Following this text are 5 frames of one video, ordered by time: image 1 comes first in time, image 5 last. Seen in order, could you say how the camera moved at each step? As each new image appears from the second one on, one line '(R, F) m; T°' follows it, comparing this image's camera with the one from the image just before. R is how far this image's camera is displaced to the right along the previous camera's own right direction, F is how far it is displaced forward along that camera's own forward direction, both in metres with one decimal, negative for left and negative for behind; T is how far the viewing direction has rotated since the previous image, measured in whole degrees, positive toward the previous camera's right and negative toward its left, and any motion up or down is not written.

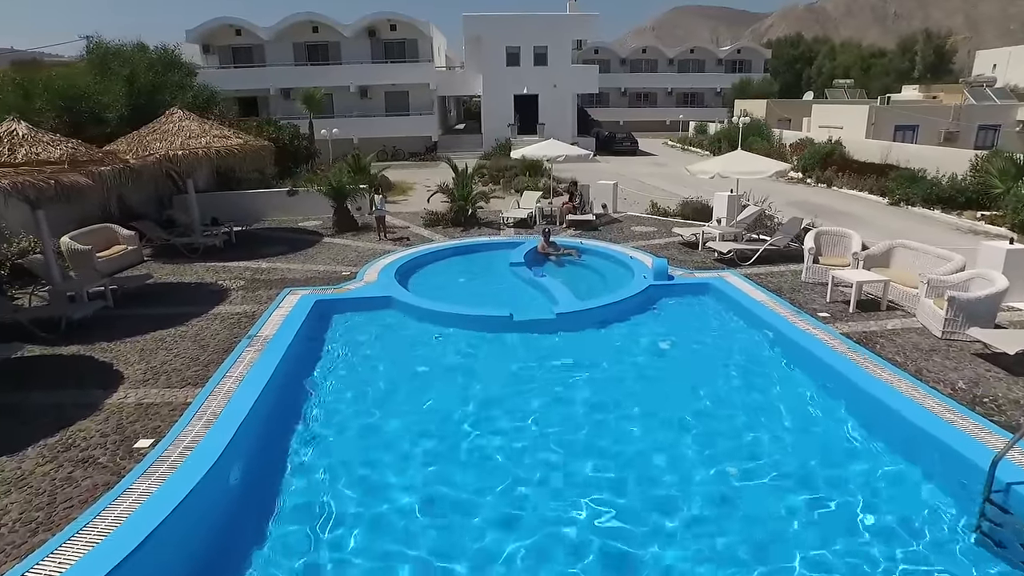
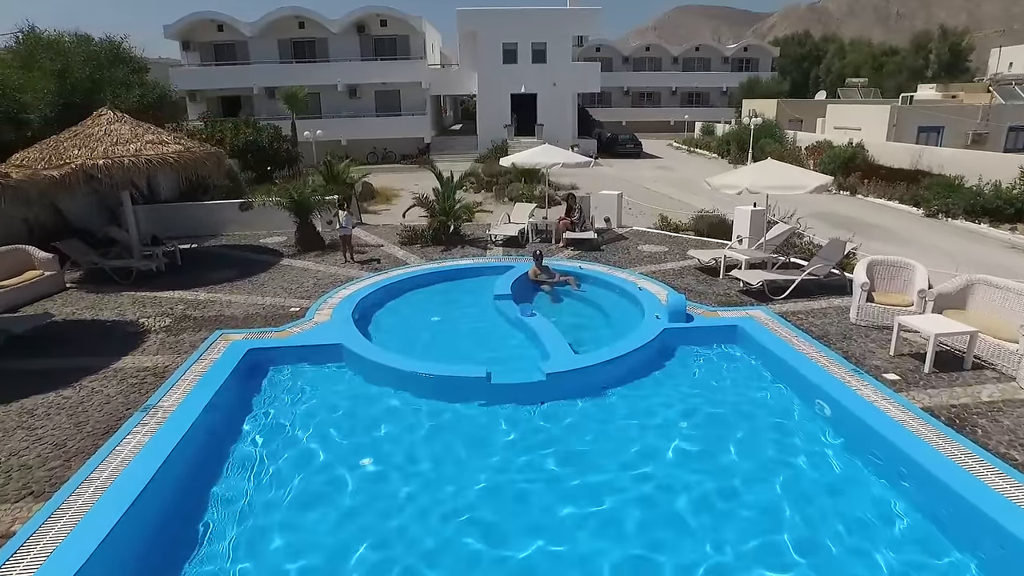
(+0.4, +2.3) m; 0°
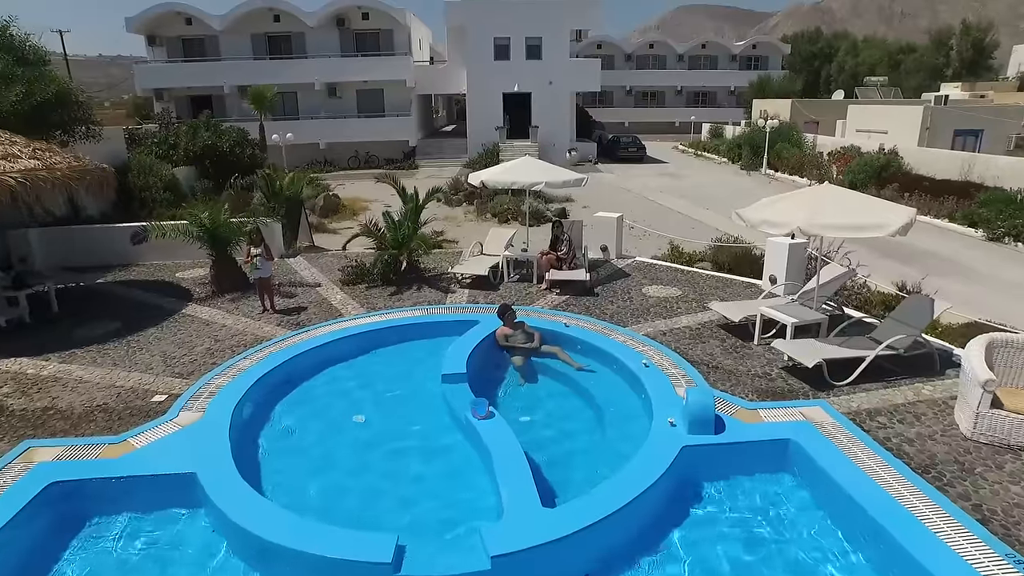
(+0.7, +3.2) m; 0°
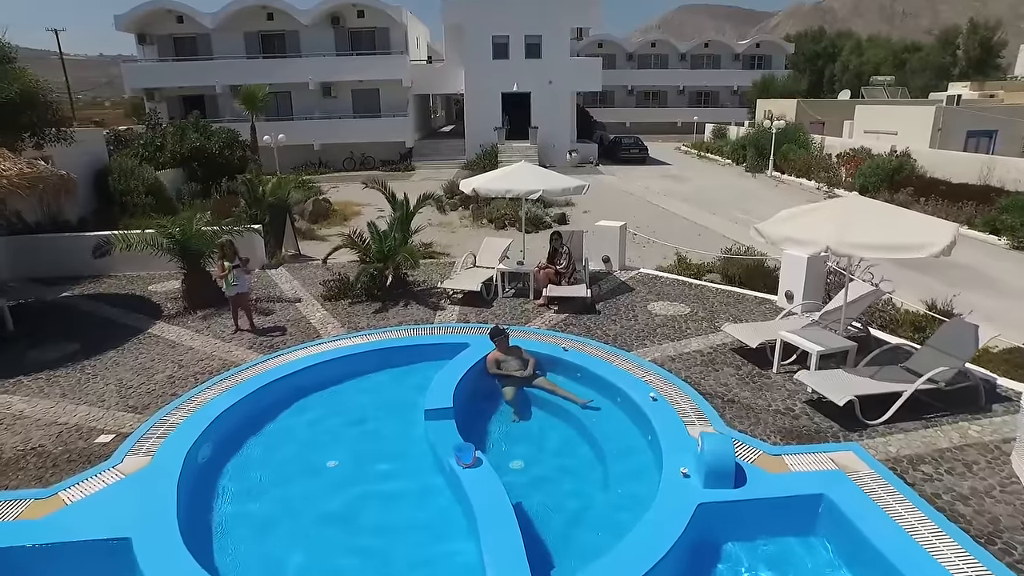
(+0.1, +0.9) m; 0°
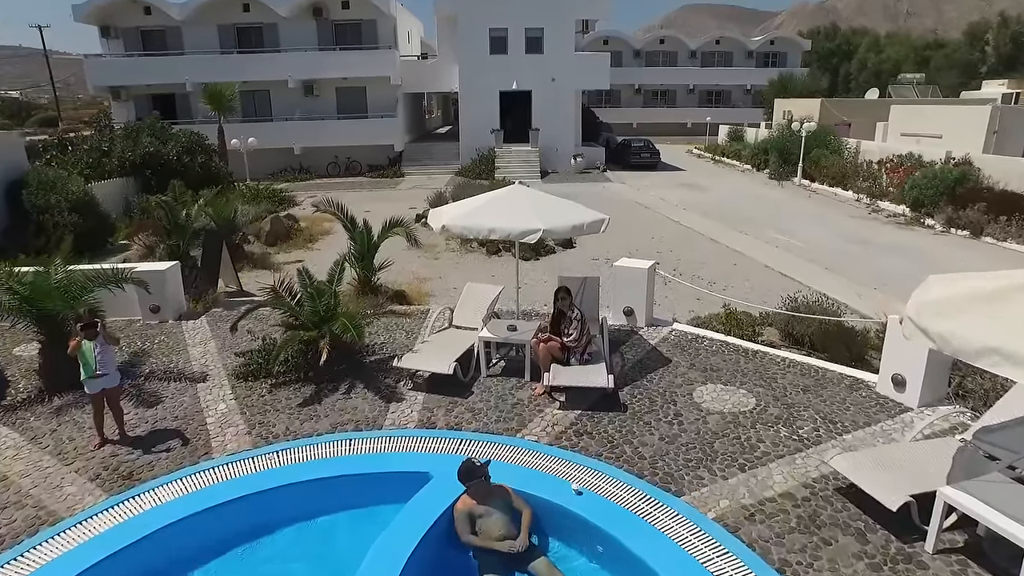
(+0.2, +3.2) m; 0°
